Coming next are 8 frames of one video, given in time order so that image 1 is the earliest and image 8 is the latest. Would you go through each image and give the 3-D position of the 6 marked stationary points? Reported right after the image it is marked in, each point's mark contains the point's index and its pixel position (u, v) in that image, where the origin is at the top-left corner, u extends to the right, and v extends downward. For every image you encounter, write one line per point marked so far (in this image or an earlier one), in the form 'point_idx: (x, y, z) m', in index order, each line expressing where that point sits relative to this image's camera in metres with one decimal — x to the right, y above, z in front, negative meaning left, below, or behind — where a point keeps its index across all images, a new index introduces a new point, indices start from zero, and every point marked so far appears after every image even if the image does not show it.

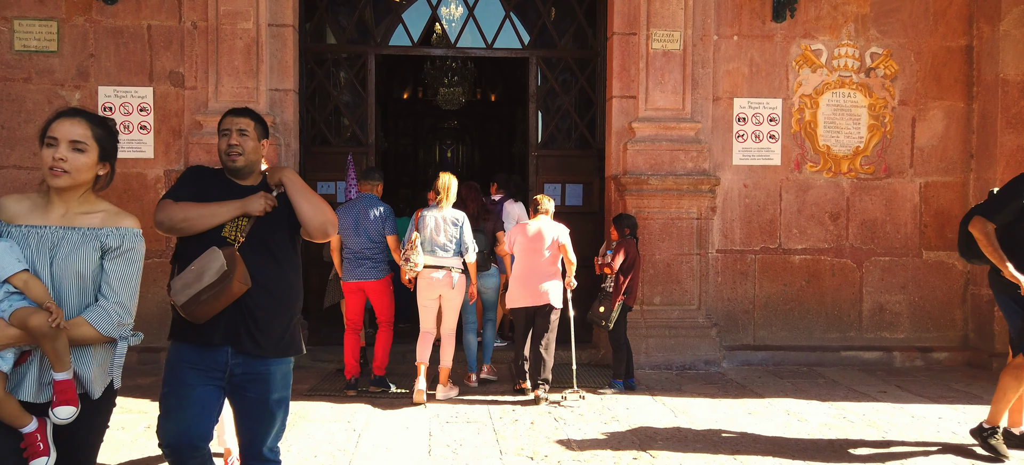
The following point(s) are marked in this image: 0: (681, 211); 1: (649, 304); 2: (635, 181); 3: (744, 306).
0: (+1.5, +0.2, +6.7) m
1: (+1.2, -0.6, +6.7) m
2: (+1.1, +0.4, +6.5) m
3: (+2.1, -0.7, +6.9) m
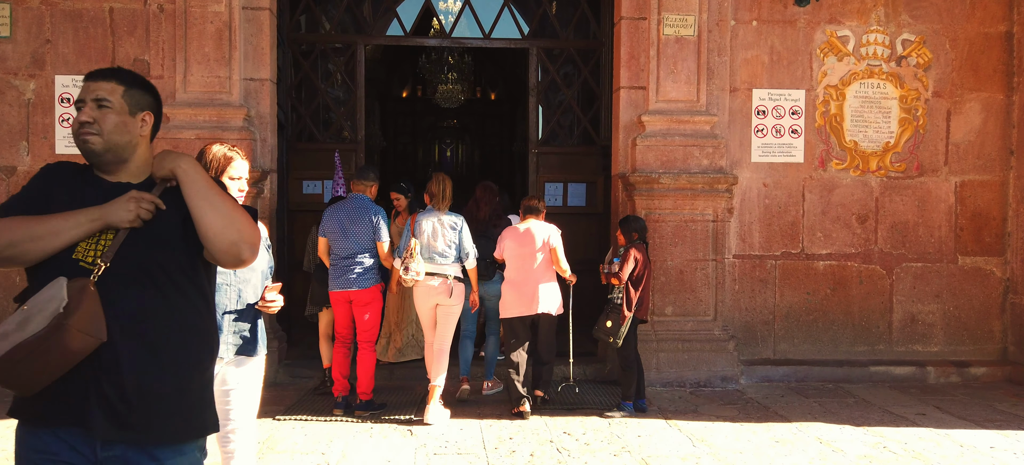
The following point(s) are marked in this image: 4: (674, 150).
0: (+1.4, +0.2, +6.1) m
1: (+1.2, -0.6, +6.1) m
2: (+1.0, +0.4, +6.0) m
3: (+2.1, -0.7, +6.3) m
4: (+1.3, +0.7, +6.1) m
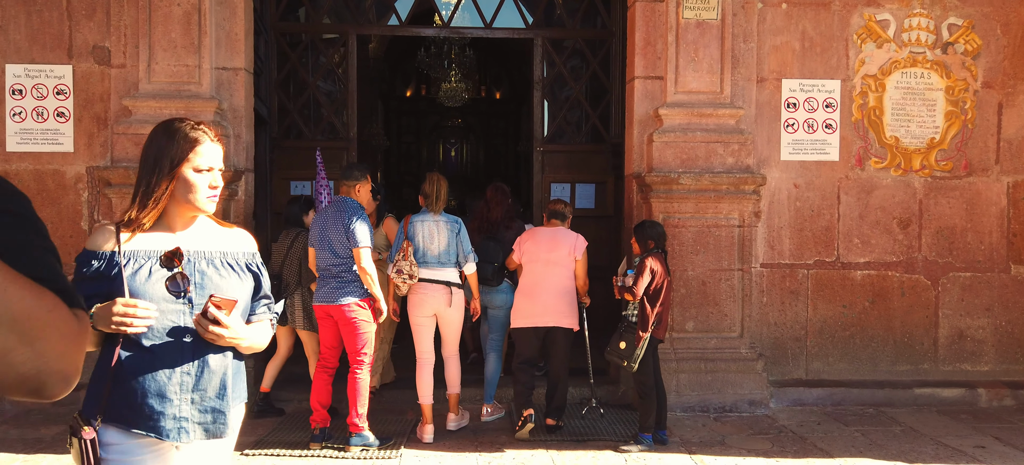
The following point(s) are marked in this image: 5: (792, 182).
0: (+1.5, +0.1, +5.5) m
1: (+1.2, -0.7, +5.4) m
2: (+1.1, +0.4, +5.3) m
3: (+2.1, -0.7, +5.7) m
4: (+1.3, +0.6, +5.5) m
5: (+2.1, +0.4, +5.7) m
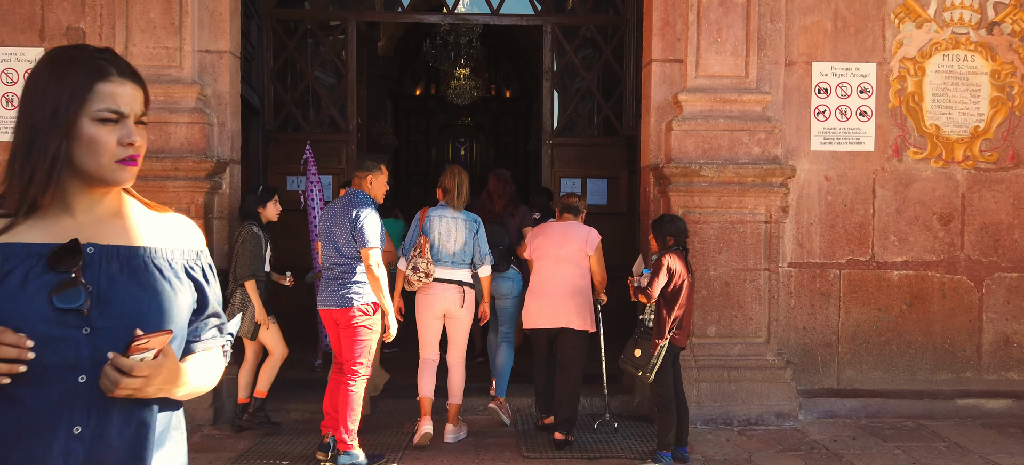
0: (+1.5, +0.1, +5.0) m
1: (+1.2, -0.7, +5.0) m
2: (+1.1, +0.4, +4.9) m
3: (+2.1, -0.7, +5.2) m
4: (+1.3, +0.6, +5.0) m
5: (+2.1, +0.4, +5.2) m
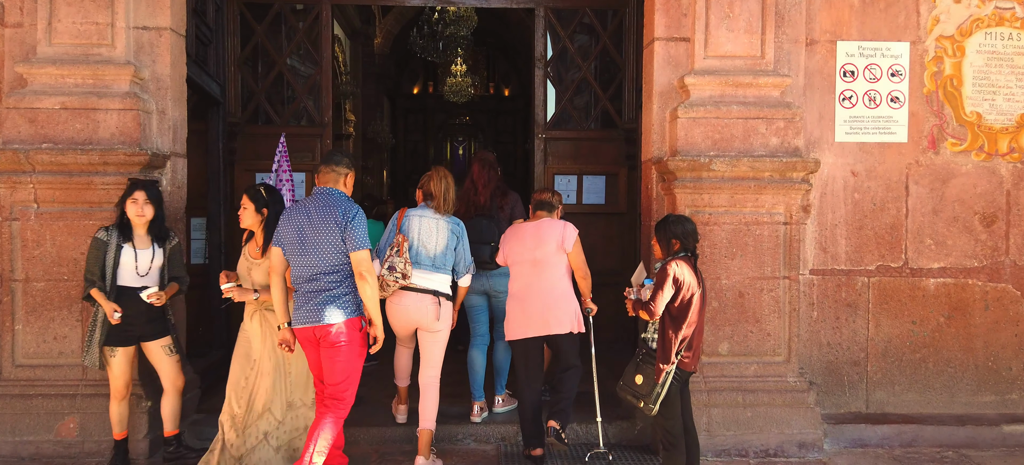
0: (+1.4, +0.1, +4.4) m
1: (+1.1, -0.7, +4.3) m
2: (+1.0, +0.4, +4.2) m
3: (+2.0, -0.7, +4.6) m
4: (+1.2, +0.6, +4.4) m
5: (+2.0, +0.4, +4.6) m
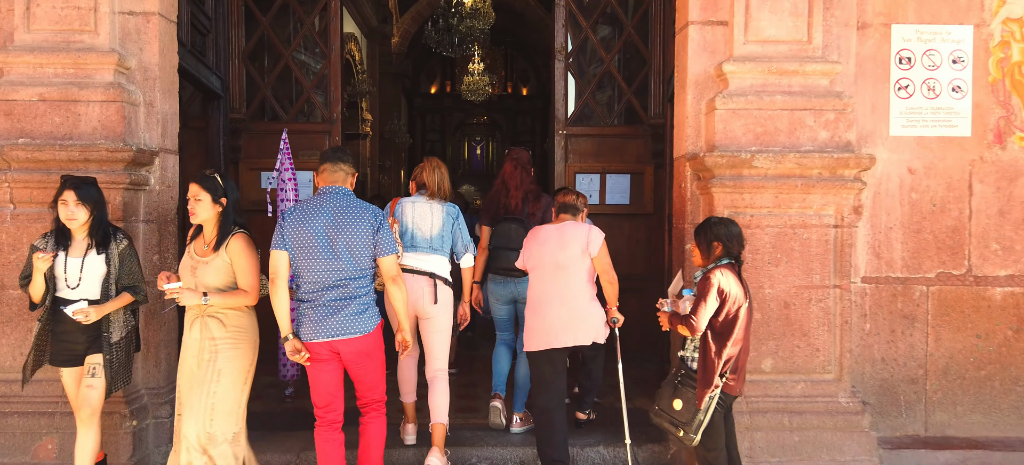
0: (+1.5, +0.1, +3.9) m
1: (+1.2, -0.7, +3.9) m
2: (+1.1, +0.4, +3.8) m
3: (+2.1, -0.8, +4.2) m
4: (+1.3, +0.6, +3.9) m
5: (+2.1, +0.4, +4.2) m
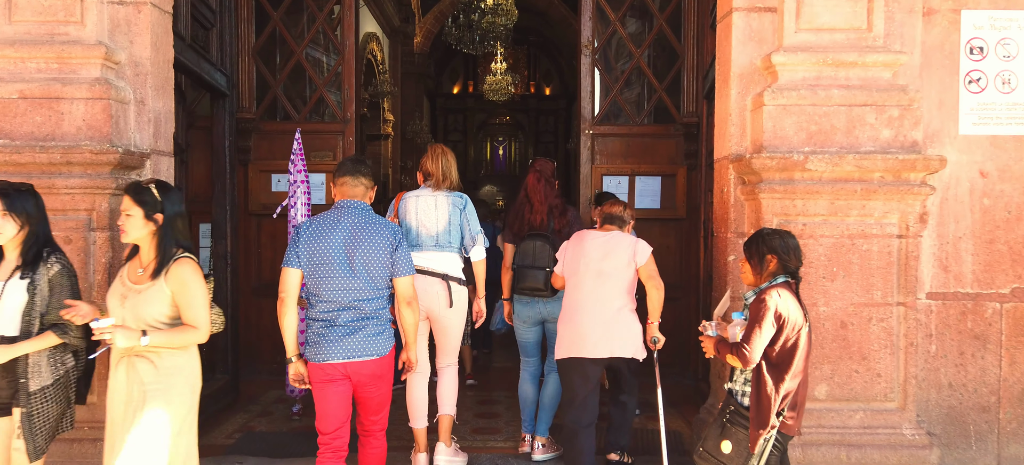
0: (+1.6, +0.1, +3.5) m
1: (+1.3, -0.8, +3.5) m
2: (+1.2, +0.3, +3.4) m
3: (+2.2, -0.8, +3.7) m
4: (+1.4, +0.5, +3.5) m
5: (+2.2, +0.3, +3.7) m
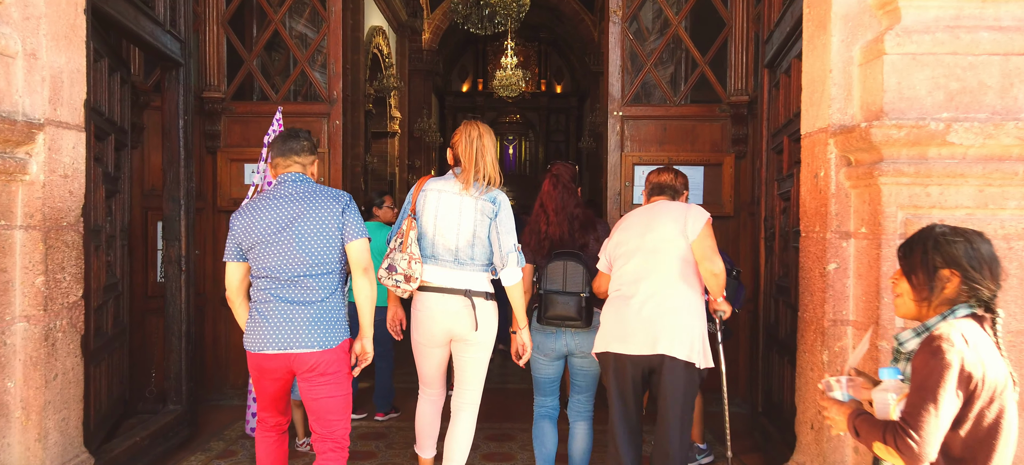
0: (+1.7, +0.1, +2.5) m
1: (+1.4, -0.7, +2.5) m
2: (+1.3, +0.3, +2.4) m
3: (+2.3, -0.8, +2.7) m
4: (+1.5, +0.5, +2.5) m
5: (+2.3, +0.3, +2.7) m
